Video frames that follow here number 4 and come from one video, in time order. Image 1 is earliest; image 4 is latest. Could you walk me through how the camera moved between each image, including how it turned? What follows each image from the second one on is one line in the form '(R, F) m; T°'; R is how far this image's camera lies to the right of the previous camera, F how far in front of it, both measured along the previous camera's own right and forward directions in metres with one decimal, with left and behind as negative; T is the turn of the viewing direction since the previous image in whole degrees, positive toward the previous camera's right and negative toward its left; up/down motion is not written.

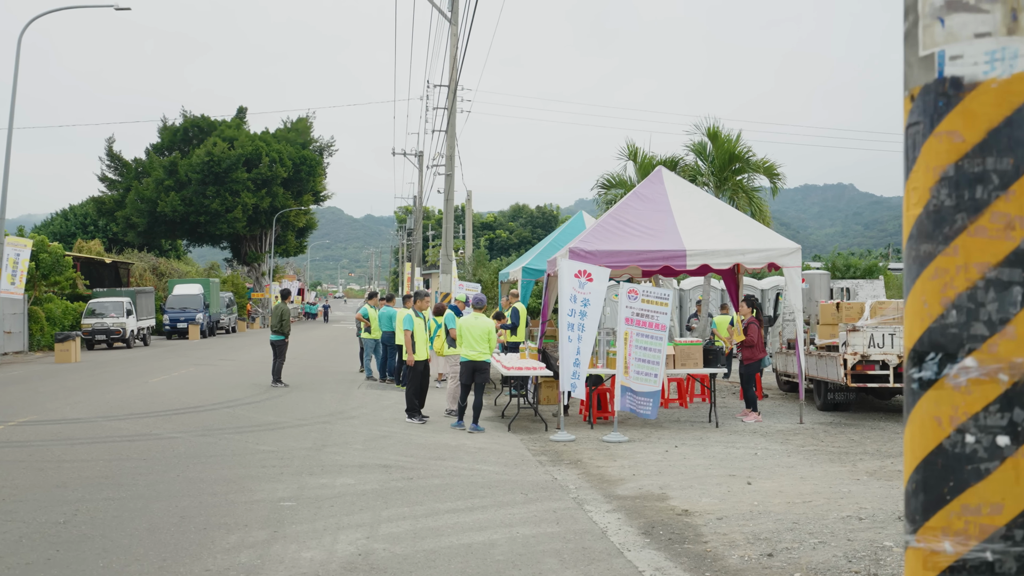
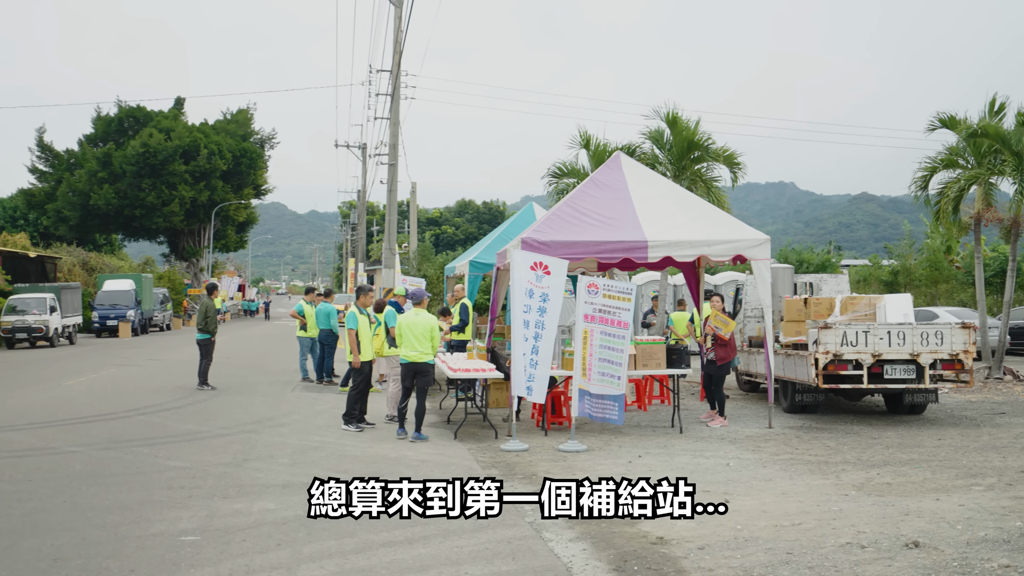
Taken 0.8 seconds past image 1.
(0.0, +1.0) m; +3°
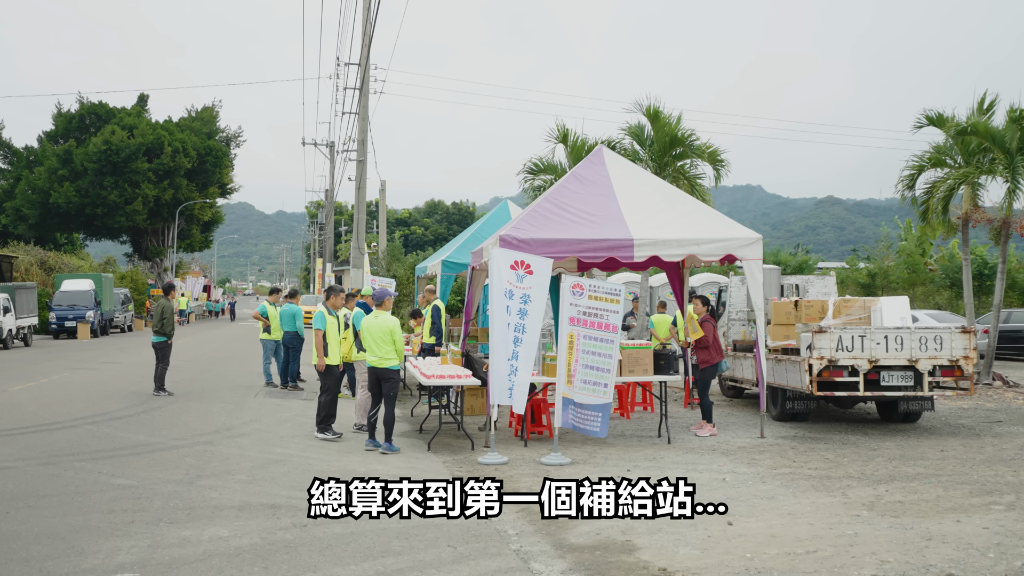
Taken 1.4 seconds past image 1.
(-0.1, +0.7) m; +2°
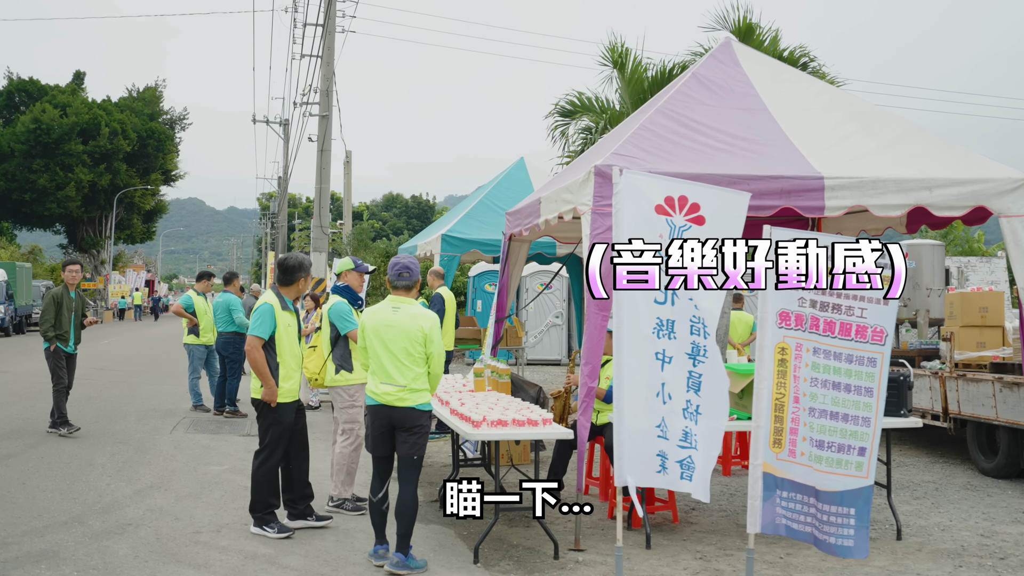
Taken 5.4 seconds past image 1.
(-0.9, +4.6) m; +3°
